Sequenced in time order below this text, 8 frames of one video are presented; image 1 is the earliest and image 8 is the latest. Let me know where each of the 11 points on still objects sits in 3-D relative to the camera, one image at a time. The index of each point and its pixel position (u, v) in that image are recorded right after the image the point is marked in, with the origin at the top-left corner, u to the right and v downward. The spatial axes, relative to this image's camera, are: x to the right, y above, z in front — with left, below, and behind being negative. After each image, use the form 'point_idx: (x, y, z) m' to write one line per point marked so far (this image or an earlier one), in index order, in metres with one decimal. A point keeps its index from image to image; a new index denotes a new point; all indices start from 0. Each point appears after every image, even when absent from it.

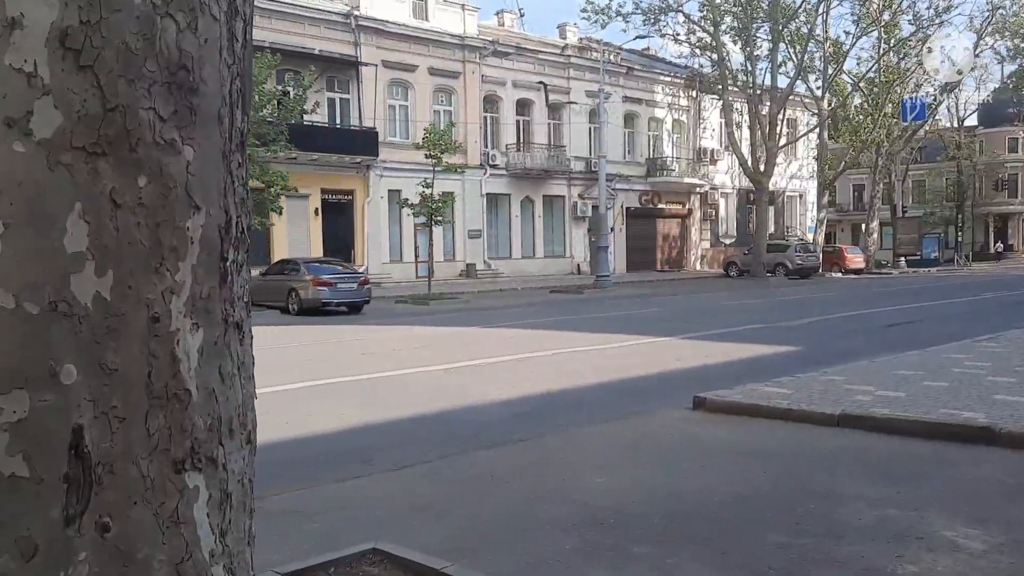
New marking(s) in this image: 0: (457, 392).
0: (-0.6, -1.1, +10.1) m
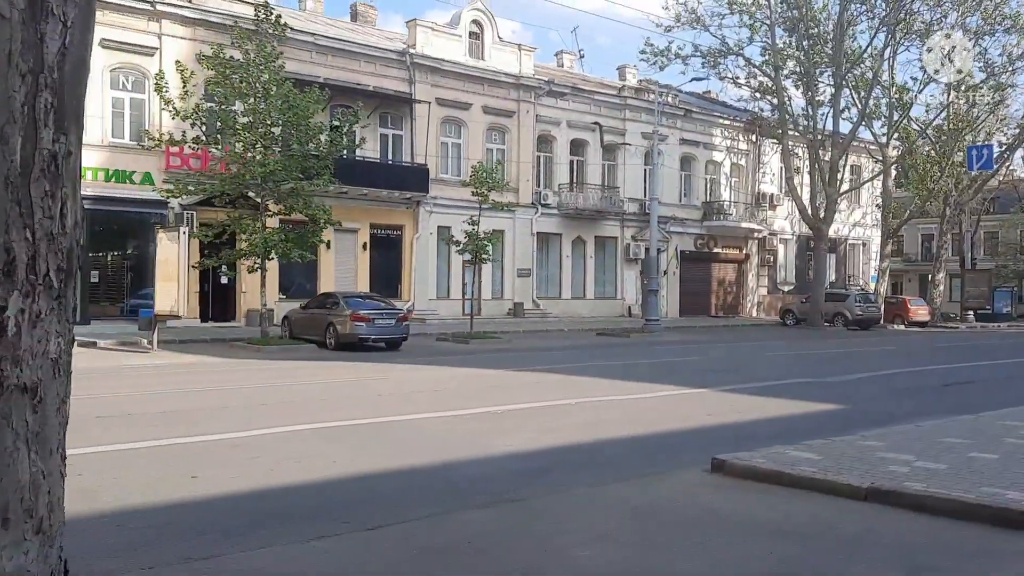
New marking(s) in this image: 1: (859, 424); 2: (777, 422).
0: (-0.5, -1.6, +9.6) m
1: (+4.1, -1.6, +11.0) m
2: (+3.1, -1.6, +11.1) m
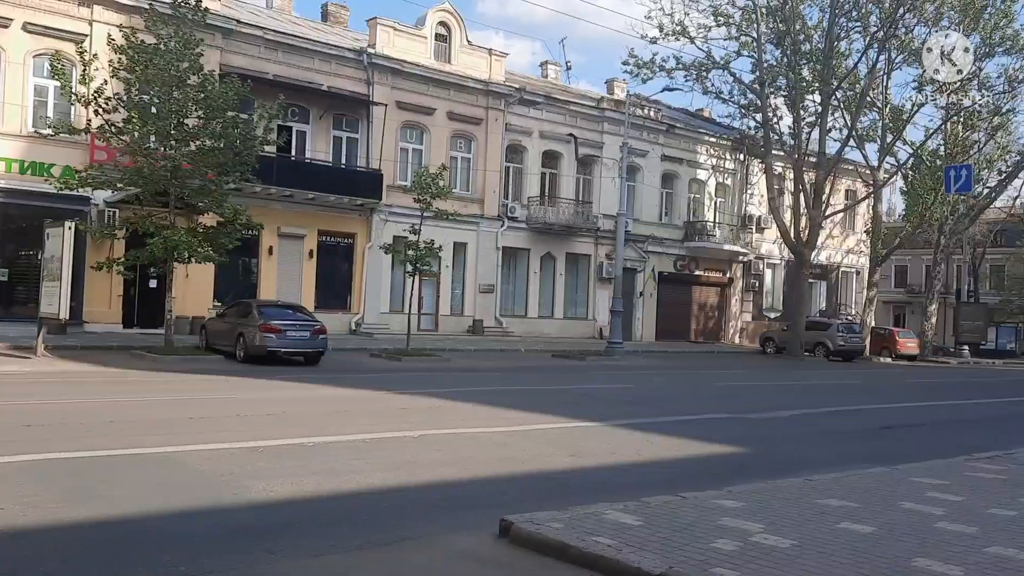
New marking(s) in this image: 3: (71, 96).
0: (-2.4, -1.6, +7.7) m
1: (+2.3, -1.8, +9.2) m
2: (+1.3, -1.8, +9.2) m
3: (-9.4, +4.1, +19.9) m
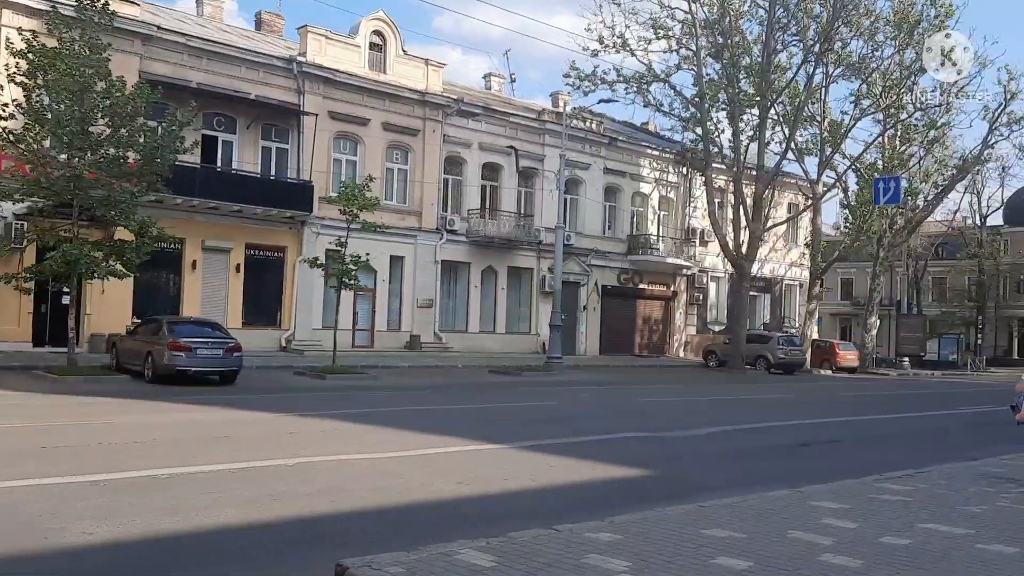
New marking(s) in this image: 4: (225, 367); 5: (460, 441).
0: (-3.4, -1.7, +6.9) m
1: (+1.1, -2.0, +8.6) m
2: (+0.2, -2.0, +8.6) m
3: (-11.1, +3.8, +18.9) m
4: (-6.1, -1.7, +19.8) m
5: (-0.7, -2.0, +12.1) m
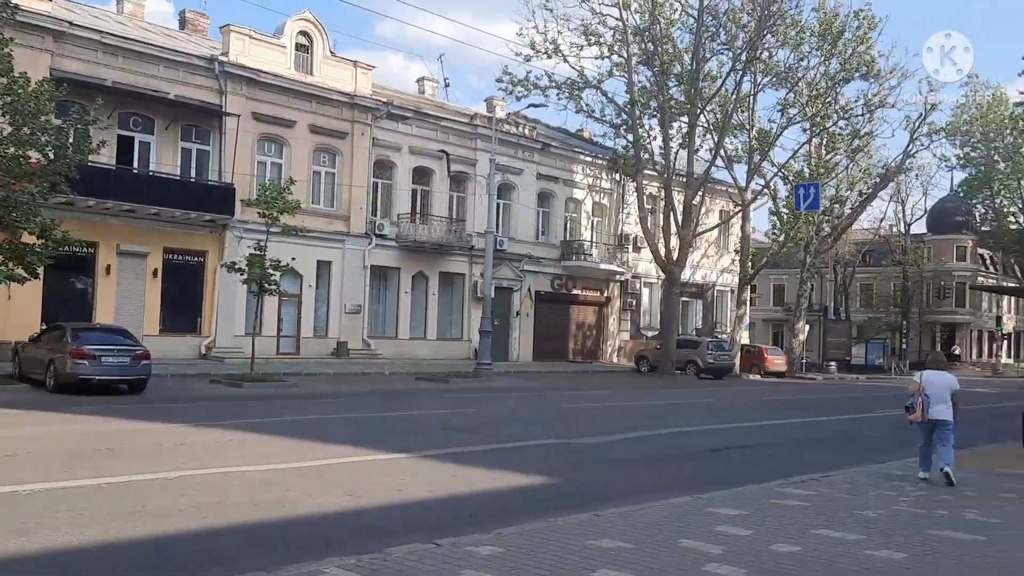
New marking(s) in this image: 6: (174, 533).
0: (-4.3, -1.7, +6.4) m
1: (+0.2, -2.0, +8.3) m
2: (-0.8, -2.0, +8.2) m
3: (-12.6, +3.7, +17.9) m
4: (-7.8, -1.8, +19.1) m
5: (-1.9, -2.0, +11.6) m
6: (-2.5, -1.8, +7.0) m
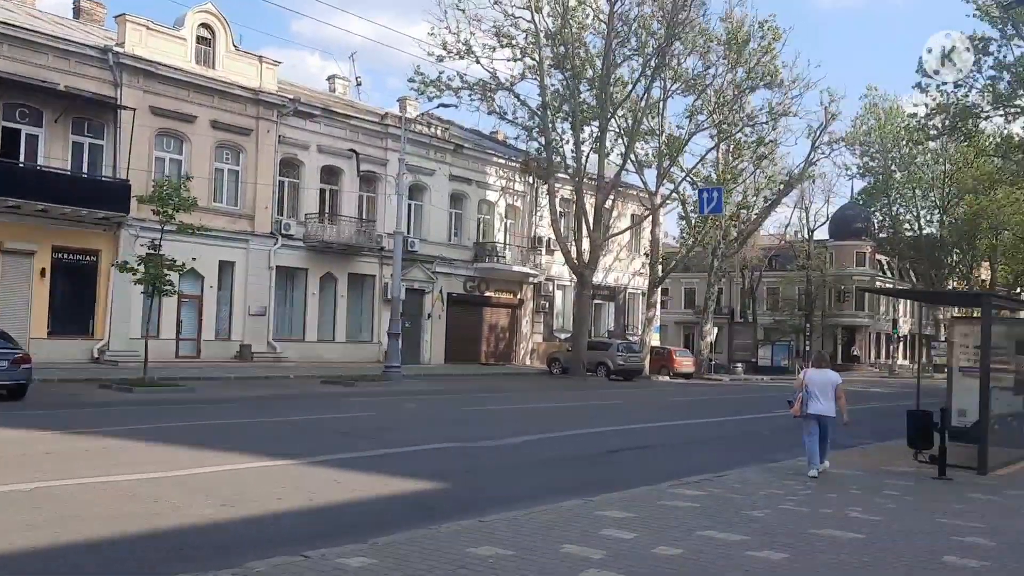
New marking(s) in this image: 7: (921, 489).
0: (-5.1, -1.7, +5.7) m
1: (-0.8, -2.0, +8.0) m
2: (-1.8, -2.0, +7.8) m
3: (-14.4, +3.7, +16.4) m
4: (-9.7, -1.8, +18.0) m
5: (-3.2, -2.0, +11.1) m
6: (-3.4, -1.8, +6.5) m
7: (+4.6, -2.2, +10.4) m
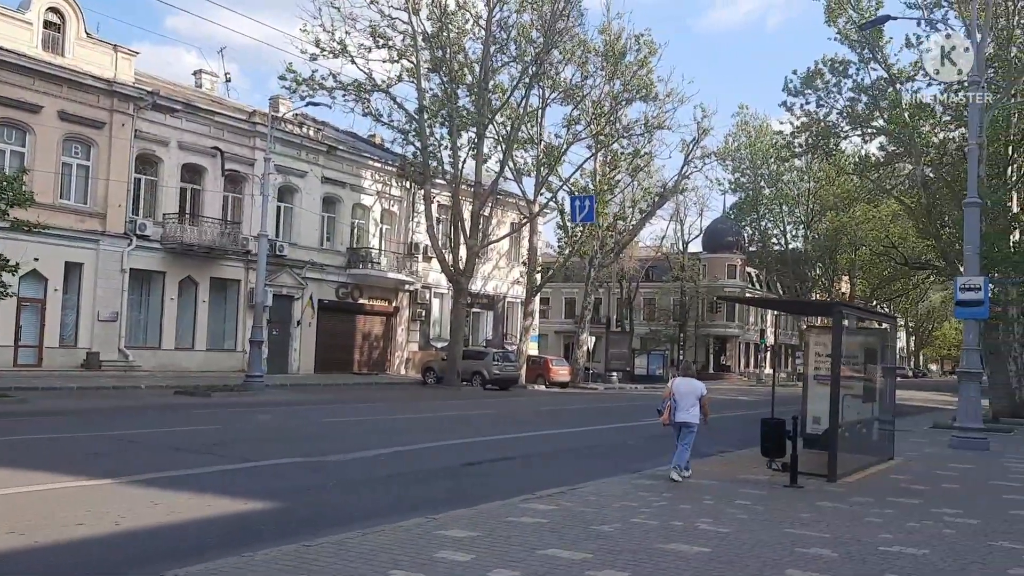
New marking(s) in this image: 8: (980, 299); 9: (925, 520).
0: (-6.1, -1.6, +4.4) m
1: (-2.2, -2.0, +7.2) m
2: (-3.1, -1.9, +6.9) m
3: (-16.6, +3.8, +13.9) m
4: (-12.2, -1.8, +16.0) m
5: (-4.9, -2.0, +10.0) m
6: (-4.5, -1.8, +5.4) m
7: (+2.9, -2.3, +10.3) m
8: (+8.5, -0.2, +16.9) m
9: (+4.0, -2.3, +9.0) m
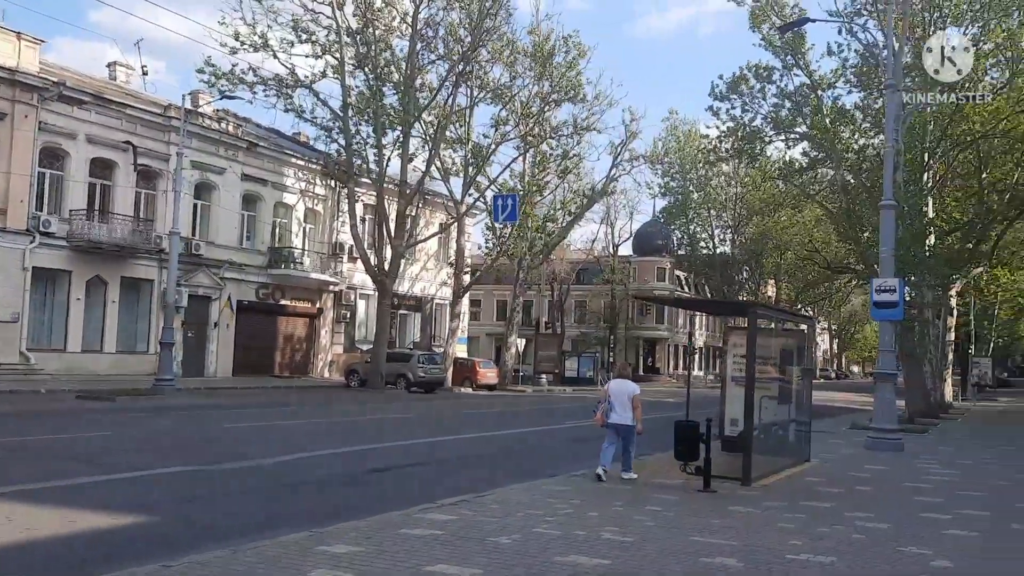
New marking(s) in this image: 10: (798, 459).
0: (-6.7, -1.6, +3.4) m
1: (-2.9, -1.9, +6.5) m
2: (-3.9, -1.9, +6.2) m
3: (-17.9, +3.9, +12.2) m
4: (-13.6, -1.7, +14.6) m
5: (-5.9, -2.0, +9.2) m
6: (-5.2, -1.7, +4.5) m
7: (+1.9, -2.3, +10.0) m
8: (+7.0, -0.2, +17.0) m
9: (+3.1, -2.2, +8.8) m
10: (+4.5, -2.7, +14.4) m
